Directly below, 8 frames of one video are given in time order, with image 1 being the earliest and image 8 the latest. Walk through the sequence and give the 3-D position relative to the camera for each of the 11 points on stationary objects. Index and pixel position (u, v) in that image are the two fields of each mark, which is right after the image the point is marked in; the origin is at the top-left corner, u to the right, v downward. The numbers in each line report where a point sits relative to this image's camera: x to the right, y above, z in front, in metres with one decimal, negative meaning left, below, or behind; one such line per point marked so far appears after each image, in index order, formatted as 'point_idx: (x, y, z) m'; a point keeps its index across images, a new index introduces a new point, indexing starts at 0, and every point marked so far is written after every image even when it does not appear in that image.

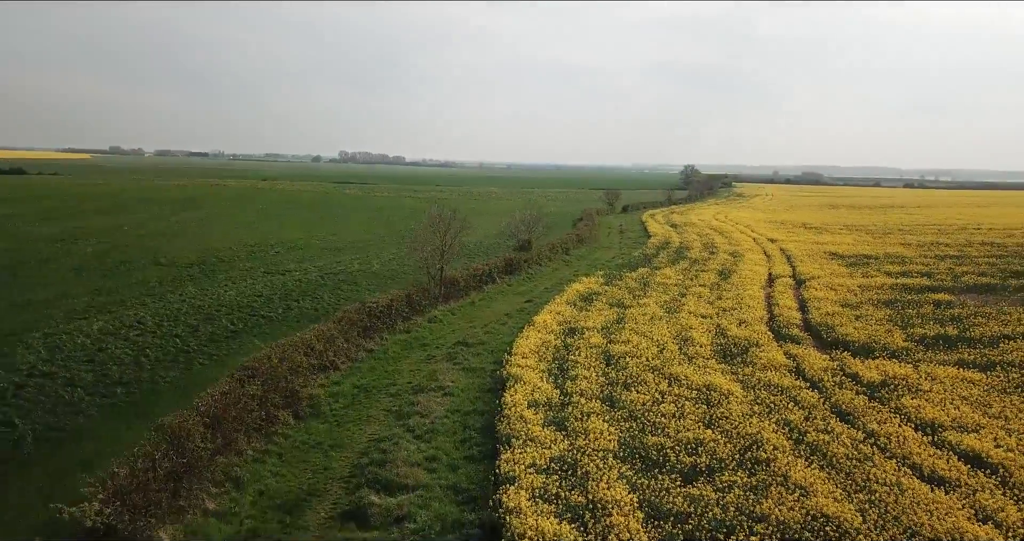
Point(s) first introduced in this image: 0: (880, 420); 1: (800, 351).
0: (+4.3, -1.7, +8.9) m
1: (+4.7, -1.3, +12.5) m
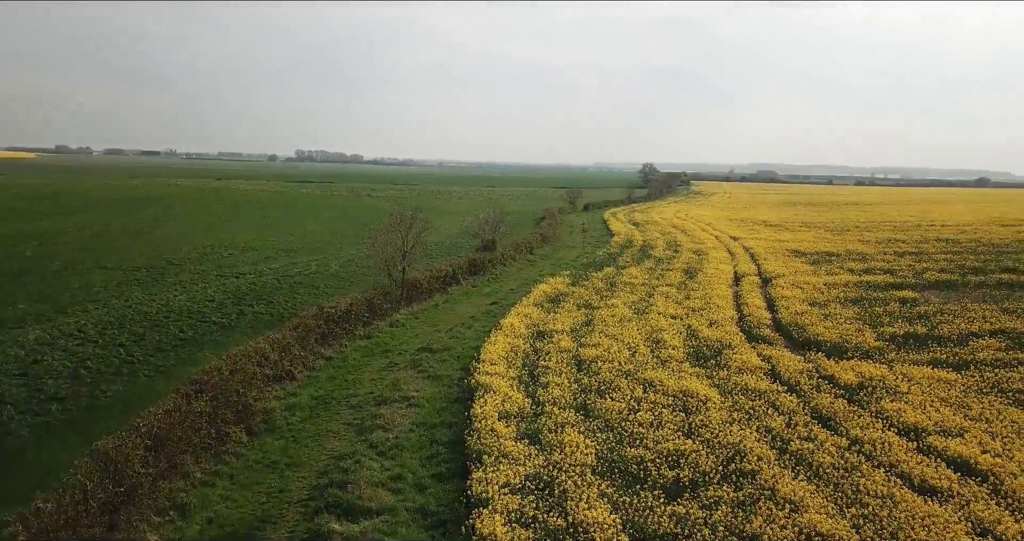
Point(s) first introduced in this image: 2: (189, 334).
0: (+4.0, -1.7, +8.7) m
1: (+4.2, -1.3, +12.2) m
2: (-5.7, -1.1, +13.5) m
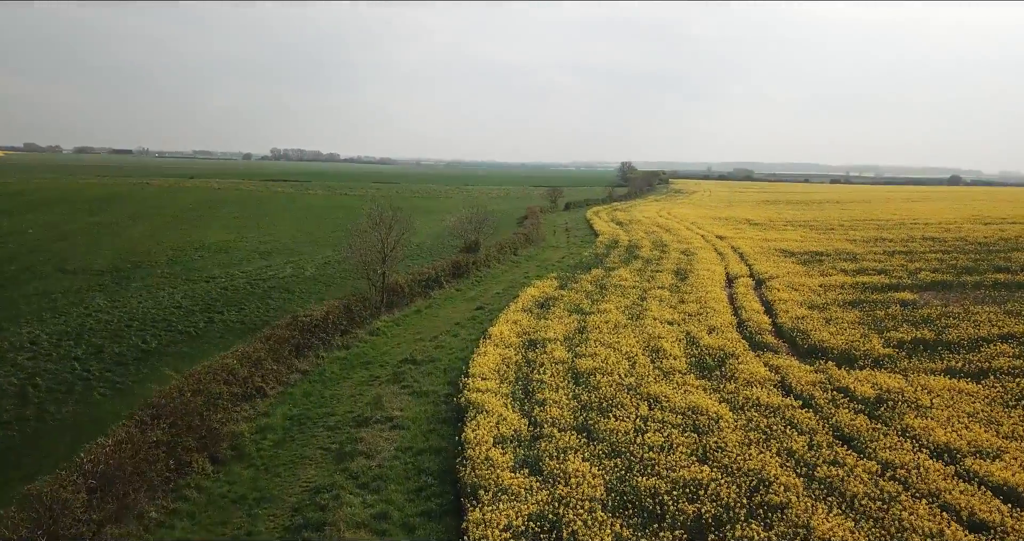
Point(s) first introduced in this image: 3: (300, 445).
0: (+3.9, -1.8, +7.9) m
1: (+4.0, -1.4, +11.5) m
2: (-5.9, -1.2, +12.5) m
3: (-2.3, -1.9, +8.4) m
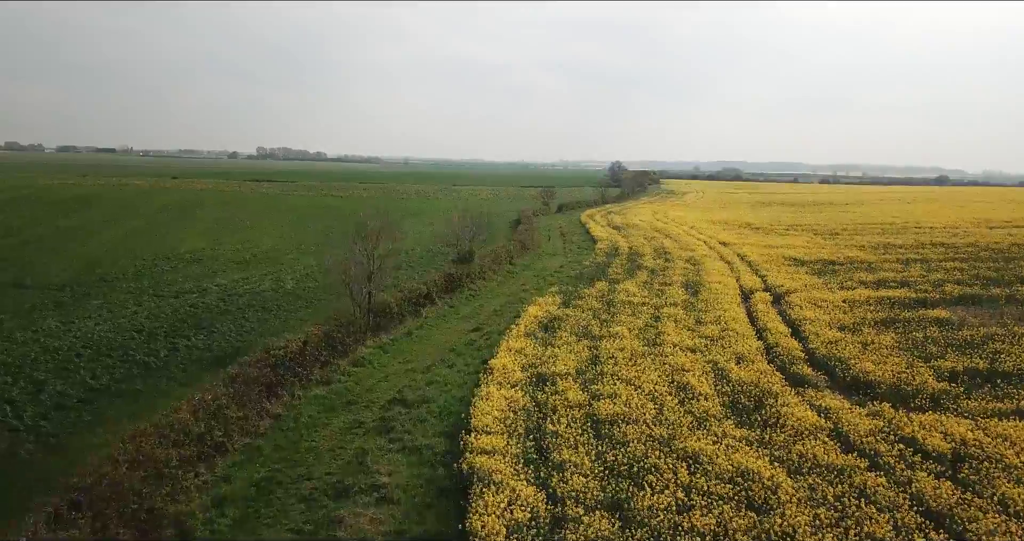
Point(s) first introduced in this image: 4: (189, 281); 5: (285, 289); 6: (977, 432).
0: (+4.1, -2.2, +6.4) m
1: (+4.1, -1.7, +10.0) m
2: (-5.8, -1.6, +10.8) m
3: (-2.2, -2.3, +6.8) m
4: (-8.4, -0.3, +19.9) m
5: (-5.6, -0.5, +18.9) m
6: (+5.3, -1.9, +8.8) m
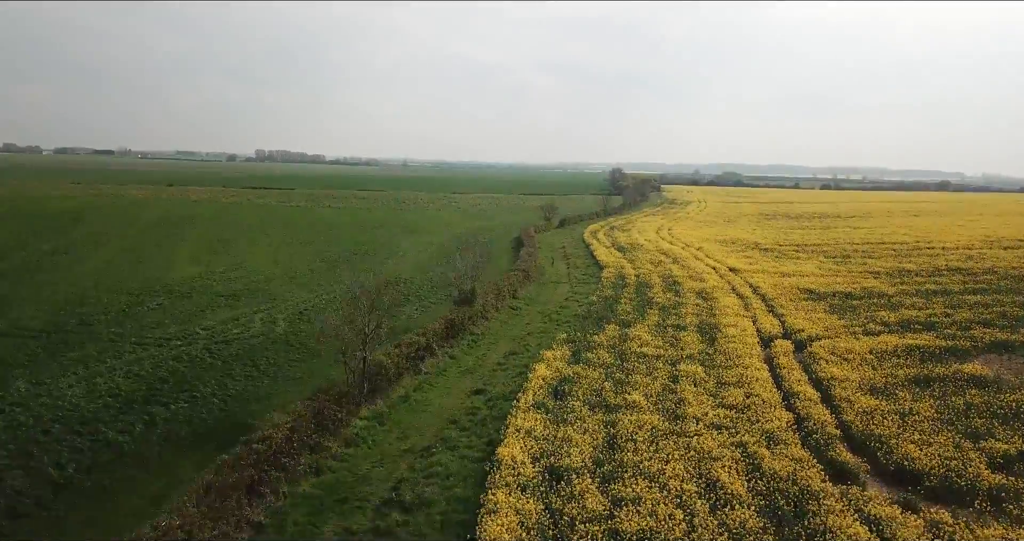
0: (+4.2, -3.2, +5.3) m
1: (+4.2, -2.8, +8.9) m
2: (-5.7, -2.6, +9.7) m
3: (-2.1, -3.3, +5.8) m
4: (-8.3, -1.3, +18.8) m
5: (-5.5, -1.5, +17.8) m
6: (+5.5, -2.9, +7.8) m
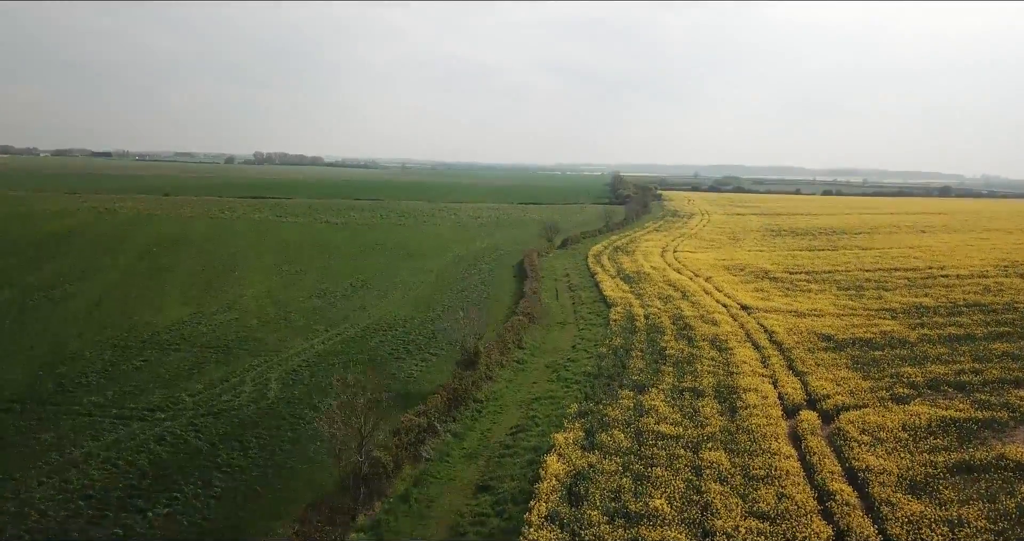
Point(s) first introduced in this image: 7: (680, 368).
0: (+4.4, -4.6, +4.2) m
1: (+4.4, -4.2, +7.8) m
2: (-5.5, -4.0, +8.6) m
3: (-1.9, -4.7, +4.6) m
4: (-8.1, -2.7, +17.7) m
5: (-5.3, -2.9, +16.7) m
6: (+5.6, -4.3, +6.6) m
7: (+4.4, -2.5, +19.9) m
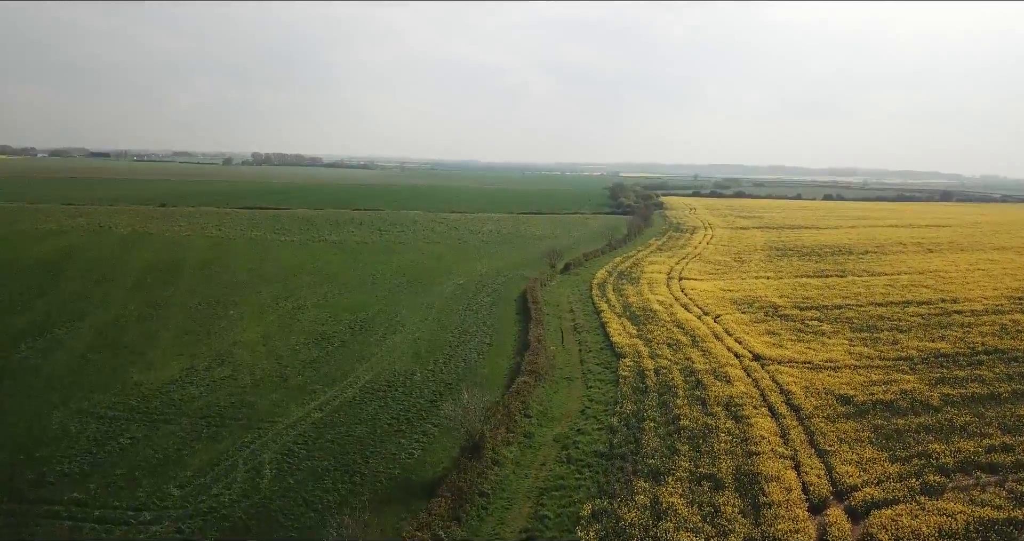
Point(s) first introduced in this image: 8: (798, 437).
0: (+4.5, -6.4, +3.2) m
1: (+4.6, -6.0, +6.8) m
2: (-5.3, -5.8, +7.6) m
3: (-1.7, -6.5, +3.6) m
4: (-8.0, -4.5, +16.6) m
5: (-5.1, -4.7, +15.6) m
6: (+5.8, -6.2, +5.6) m
7: (+4.6, -4.3, +18.9) m
8: (+7.4, -4.3, +19.7) m
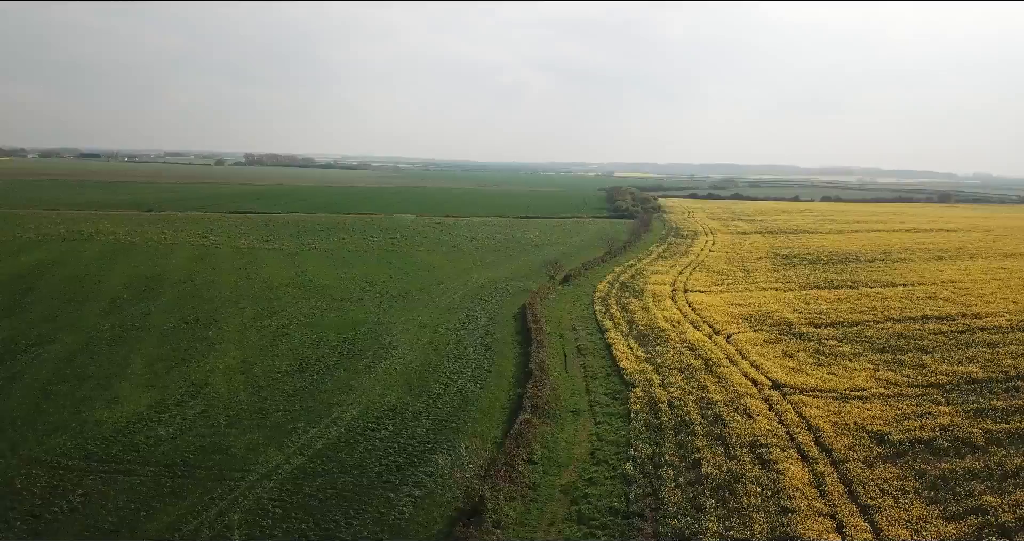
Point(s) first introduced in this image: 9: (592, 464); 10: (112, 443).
0: (+4.7, -7.2, +1.1) m
1: (+4.8, -6.7, +4.7) m
2: (-5.2, -6.6, +5.4) m
3: (-1.5, -7.3, +1.5) m
4: (-7.9, -5.2, +14.4) m
5: (-5.0, -5.4, +13.4) m
6: (+6.0, -6.9, +3.5) m
7: (+4.7, -5.1, +16.8) m
8: (+7.5, -5.0, +17.6) m
9: (+2.1, -4.9, +19.2) m
10: (-10.2, -4.4, +19.5) m
